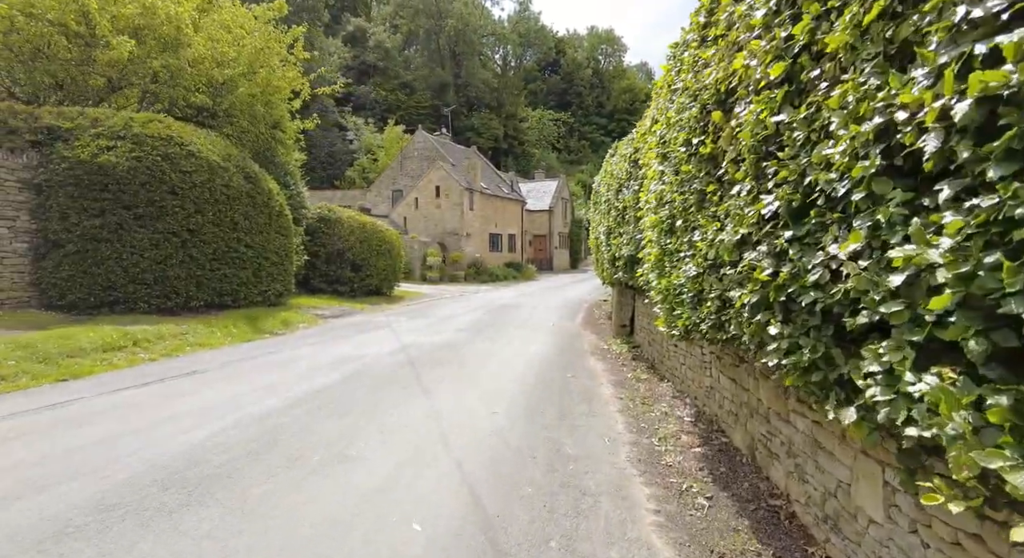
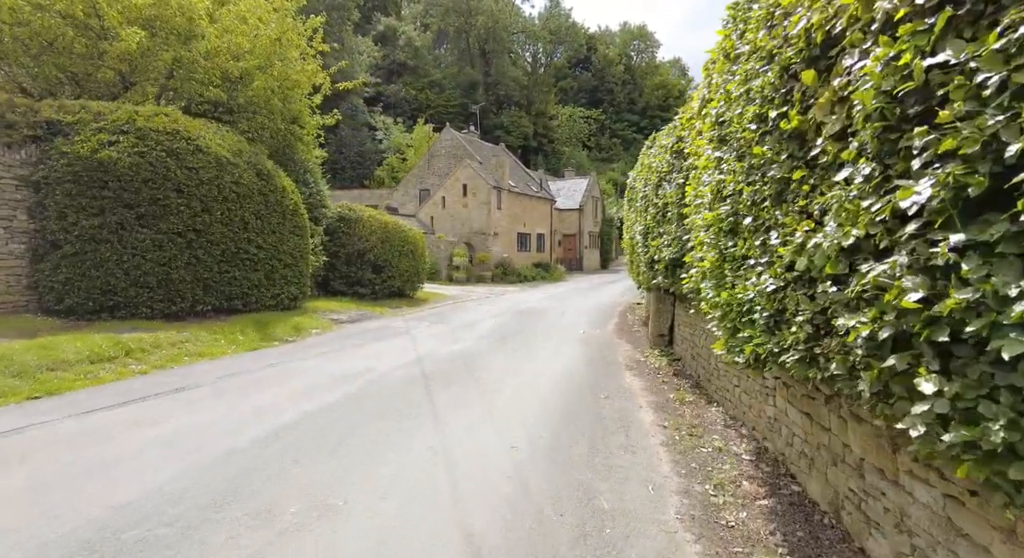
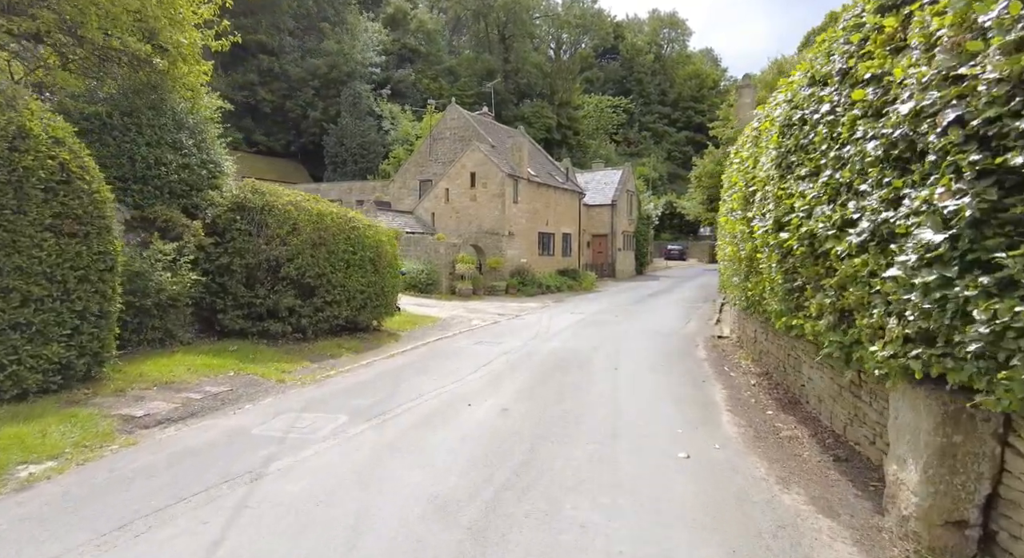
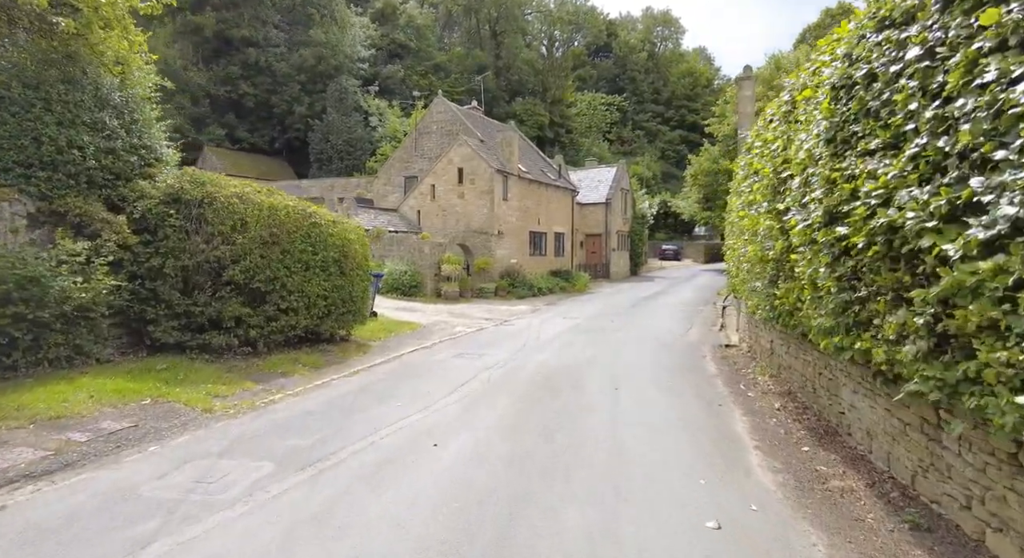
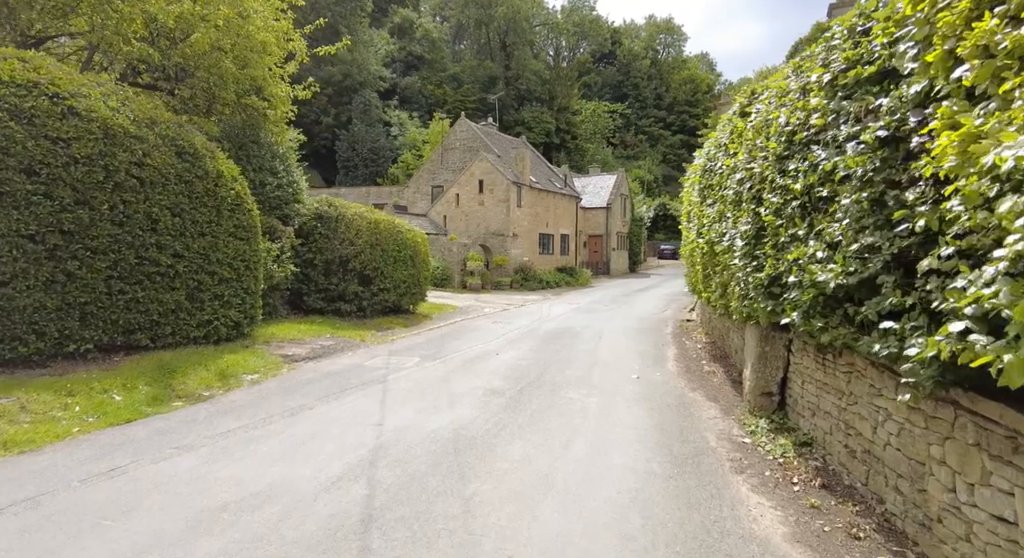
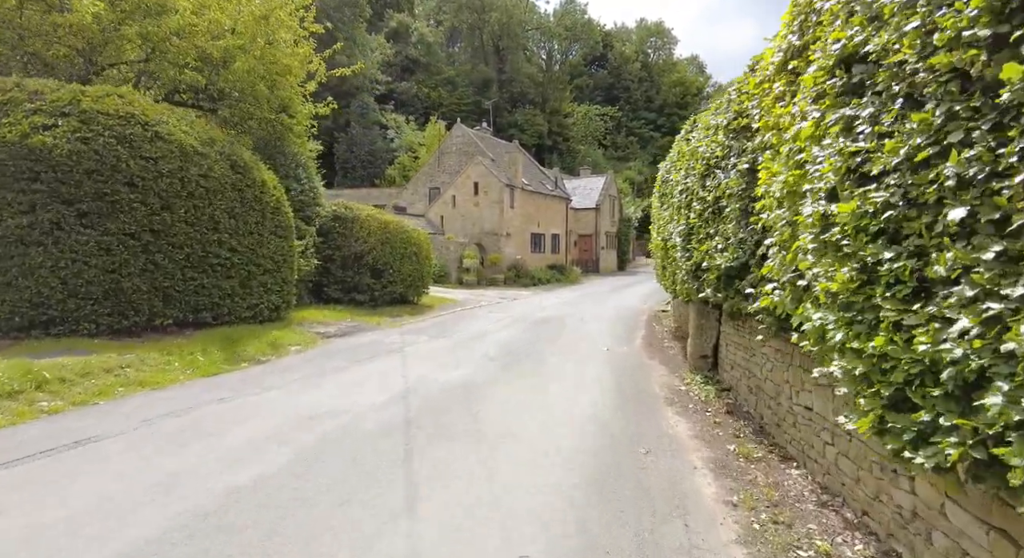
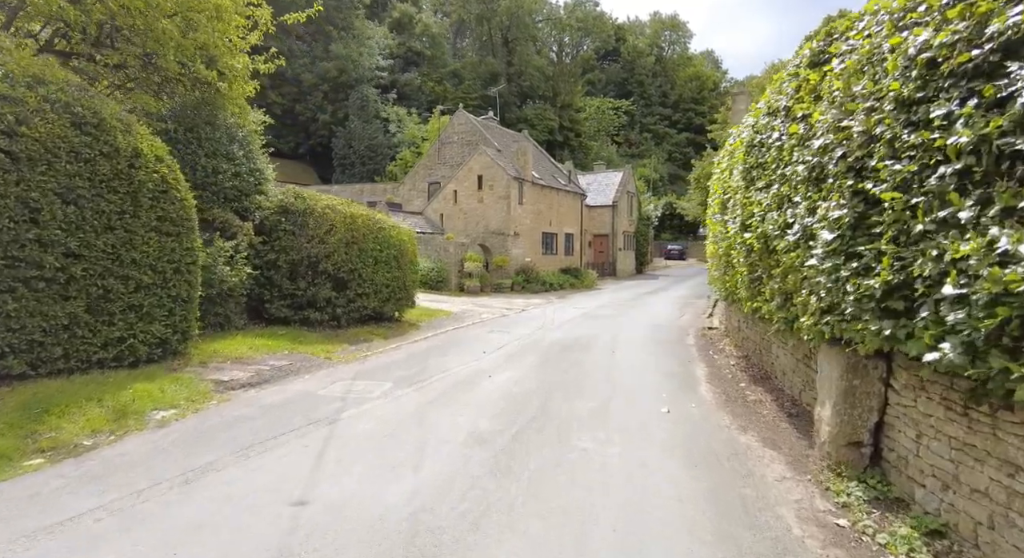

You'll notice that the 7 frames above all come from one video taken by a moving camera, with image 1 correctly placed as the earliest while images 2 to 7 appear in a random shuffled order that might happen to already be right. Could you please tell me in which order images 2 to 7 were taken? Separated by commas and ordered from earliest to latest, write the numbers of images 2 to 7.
2, 6, 5, 7, 3, 4
